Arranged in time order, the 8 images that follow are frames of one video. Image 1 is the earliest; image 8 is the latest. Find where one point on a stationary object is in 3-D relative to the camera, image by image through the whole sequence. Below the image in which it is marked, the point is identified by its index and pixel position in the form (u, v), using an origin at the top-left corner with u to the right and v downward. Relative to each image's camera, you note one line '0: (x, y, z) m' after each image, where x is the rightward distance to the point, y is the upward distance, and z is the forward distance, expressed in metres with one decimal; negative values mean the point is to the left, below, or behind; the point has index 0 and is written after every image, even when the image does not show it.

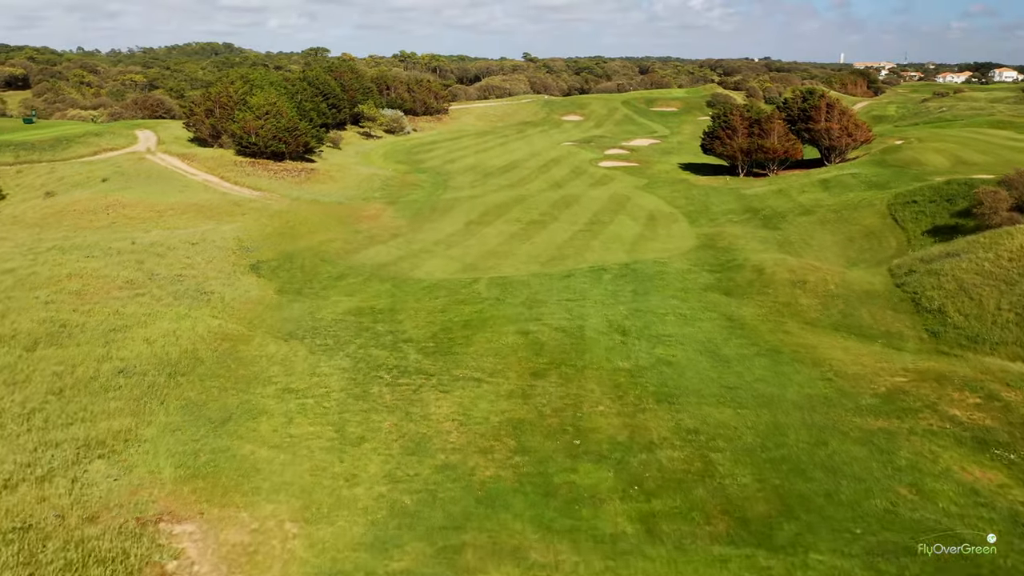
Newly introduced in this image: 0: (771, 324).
0: (+6.0, -0.8, +18.8) m
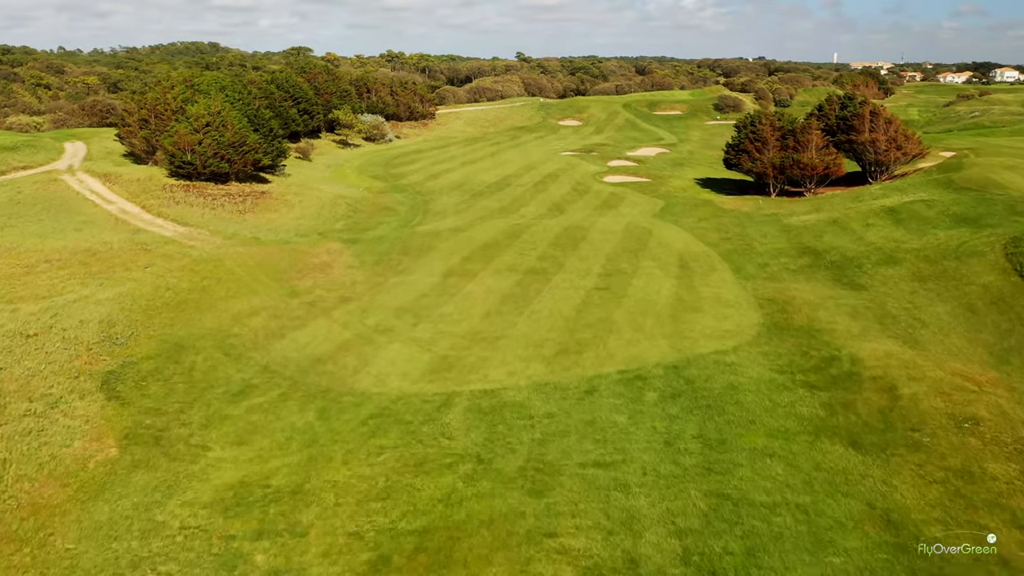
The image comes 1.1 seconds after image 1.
0: (+5.9, -3.2, +10.6) m
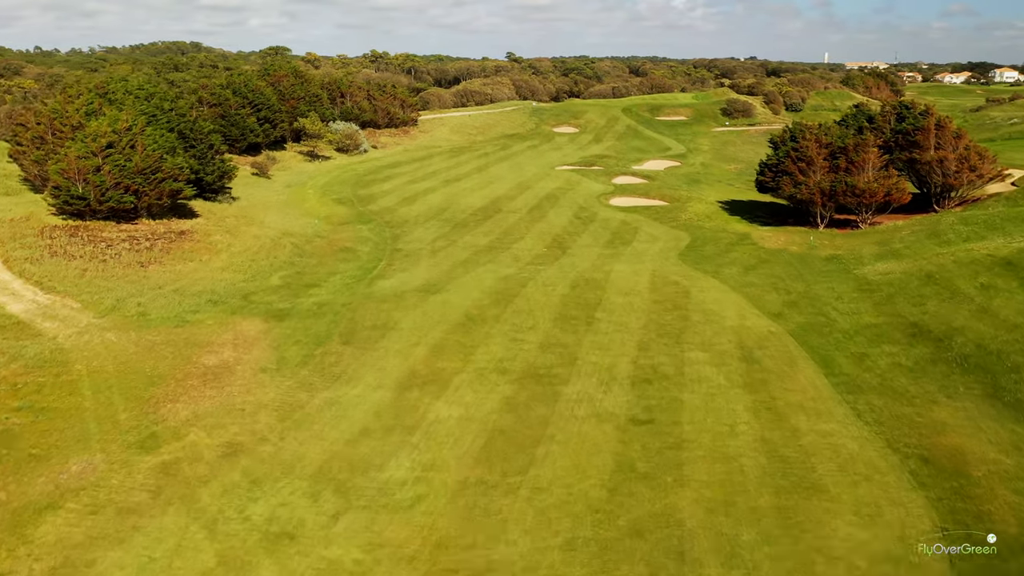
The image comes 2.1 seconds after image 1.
0: (+5.8, -5.8, +1.7) m
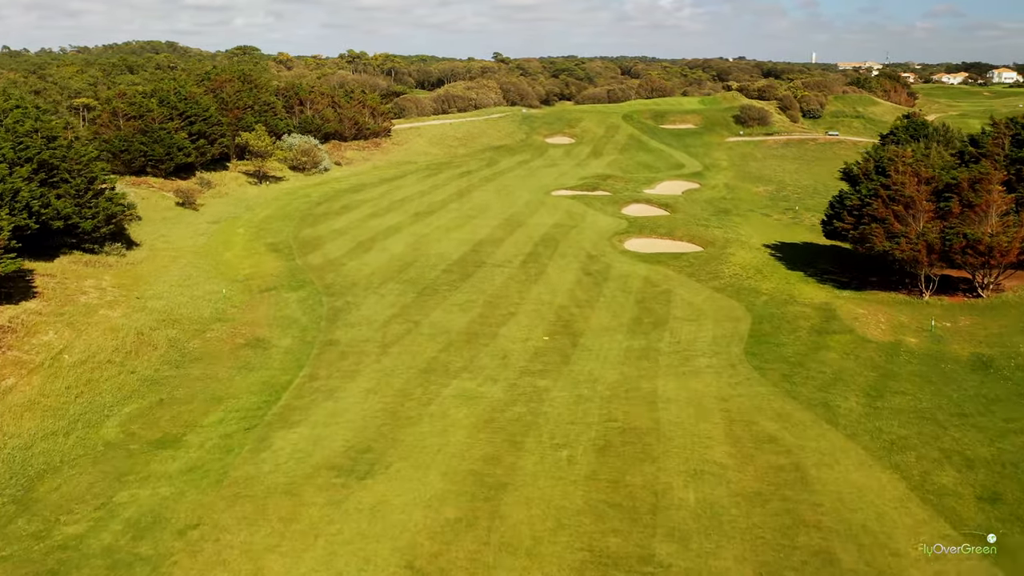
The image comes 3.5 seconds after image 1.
0: (+6.0, -9.0, -9.3) m
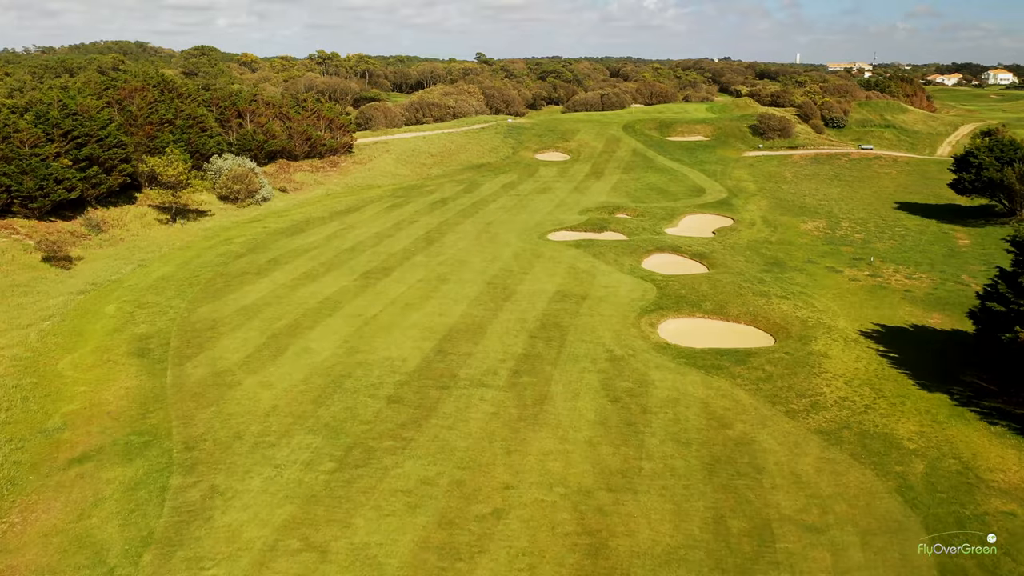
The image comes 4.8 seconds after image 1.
0: (+6.4, -12.5, -21.2) m
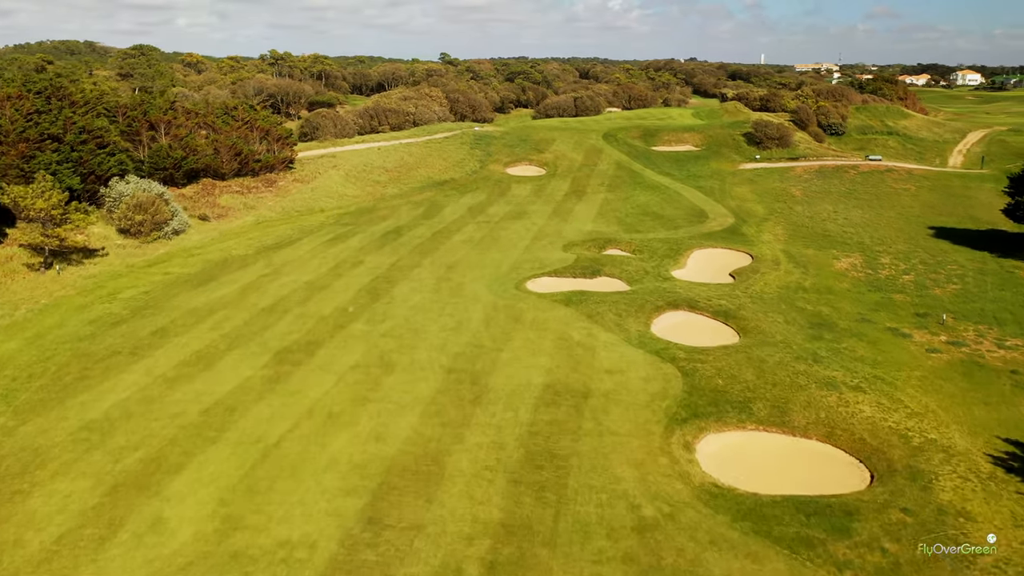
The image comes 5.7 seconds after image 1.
0: (+7.8, -14.9, -29.8) m
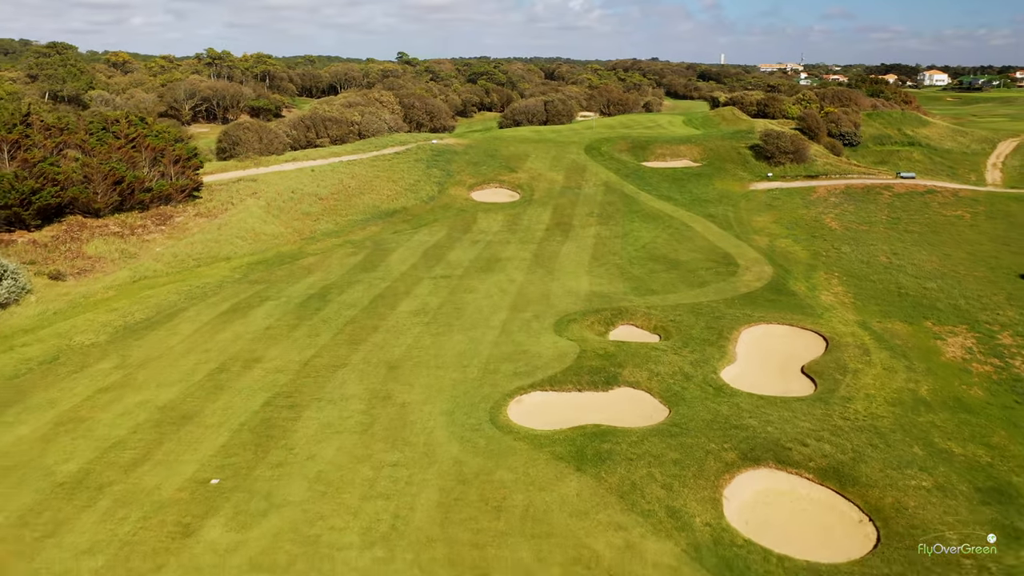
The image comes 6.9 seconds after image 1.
0: (+10.1, -18.1, -41.1) m
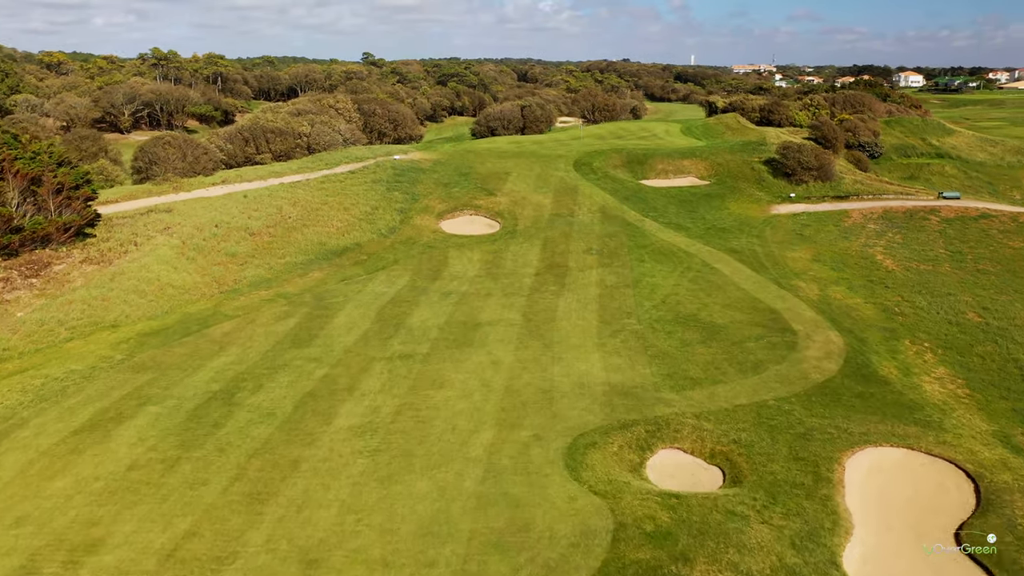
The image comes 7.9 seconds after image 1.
0: (+12.4, -20.5, -49.9) m
